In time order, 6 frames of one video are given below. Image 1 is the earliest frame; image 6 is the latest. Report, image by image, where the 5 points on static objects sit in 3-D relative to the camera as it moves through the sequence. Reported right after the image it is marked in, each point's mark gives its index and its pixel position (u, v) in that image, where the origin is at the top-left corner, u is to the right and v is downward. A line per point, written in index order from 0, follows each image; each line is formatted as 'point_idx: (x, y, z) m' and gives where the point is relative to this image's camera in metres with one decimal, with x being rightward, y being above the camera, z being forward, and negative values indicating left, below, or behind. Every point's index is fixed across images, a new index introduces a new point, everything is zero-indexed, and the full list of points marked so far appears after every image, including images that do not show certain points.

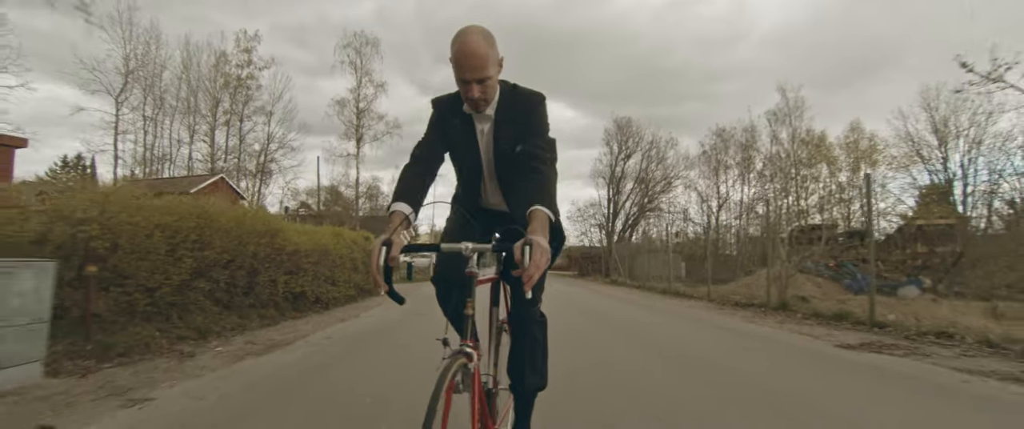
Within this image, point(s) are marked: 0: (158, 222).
0: (-3.6, 0.0, +6.1) m
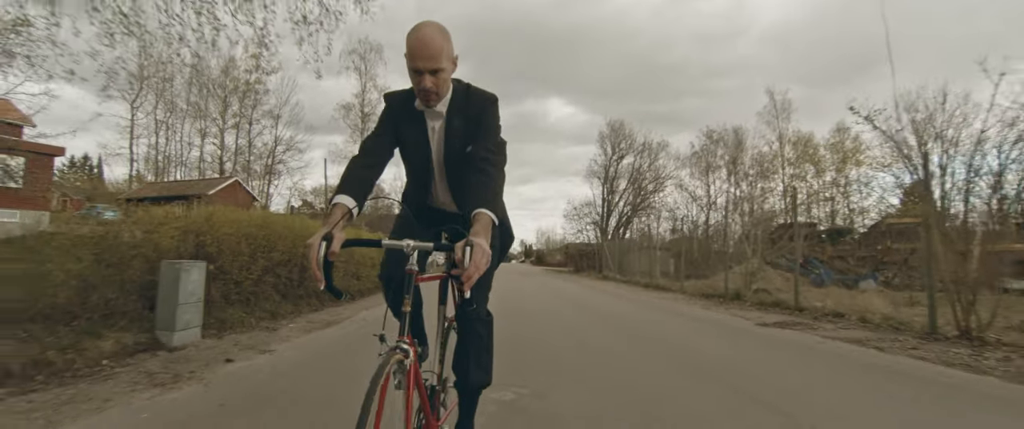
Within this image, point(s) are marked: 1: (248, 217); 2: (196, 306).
0: (-3.7, -0.2, +8.4) m
1: (-3.8, 0.0, +8.9) m
2: (-3.3, -0.9, +6.2) m
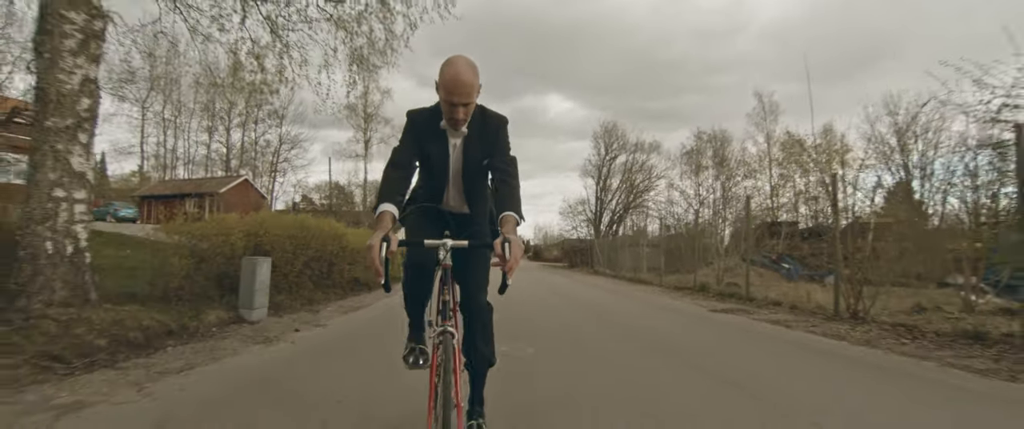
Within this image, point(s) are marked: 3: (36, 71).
0: (-3.9, -0.3, +10.5) m
1: (-4.0, 0.0, +11.0) m
2: (-3.4, -1.1, +8.3) m
3: (-4.3, +1.3, +5.6) m
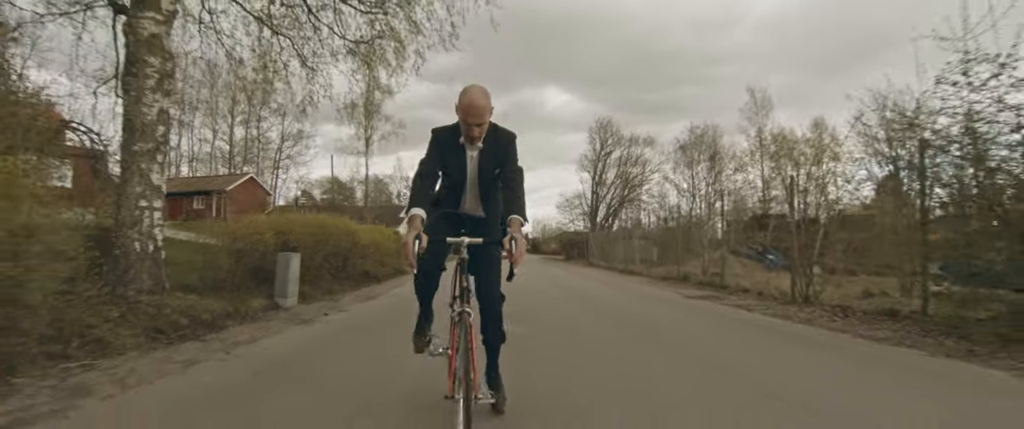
0: (-3.9, -0.3, +11.9) m
1: (-4.0, 0.0, +12.3) m
2: (-3.5, -1.1, +9.7) m
3: (-4.4, +1.2, +6.9) m
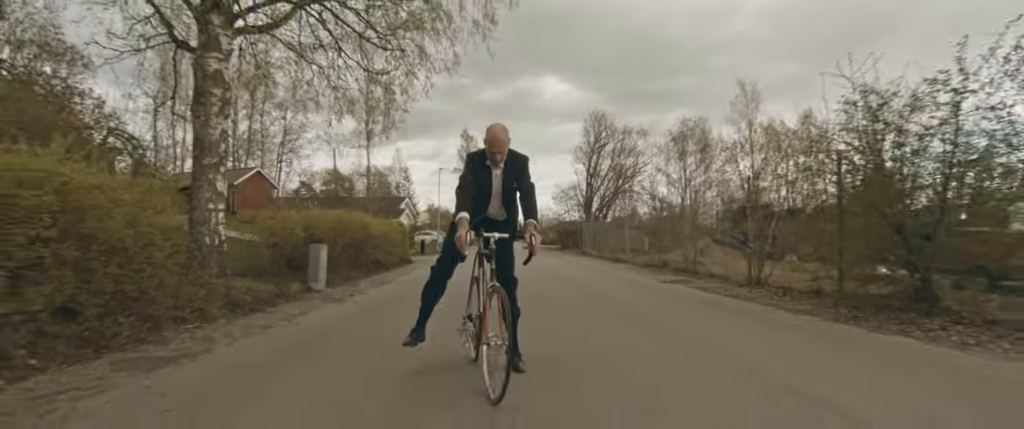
0: (-4.0, -0.2, +13.6) m
1: (-4.1, 0.0, +14.1) m
2: (-3.6, -1.0, +11.4) m
3: (-4.5, +1.2, +8.7) m
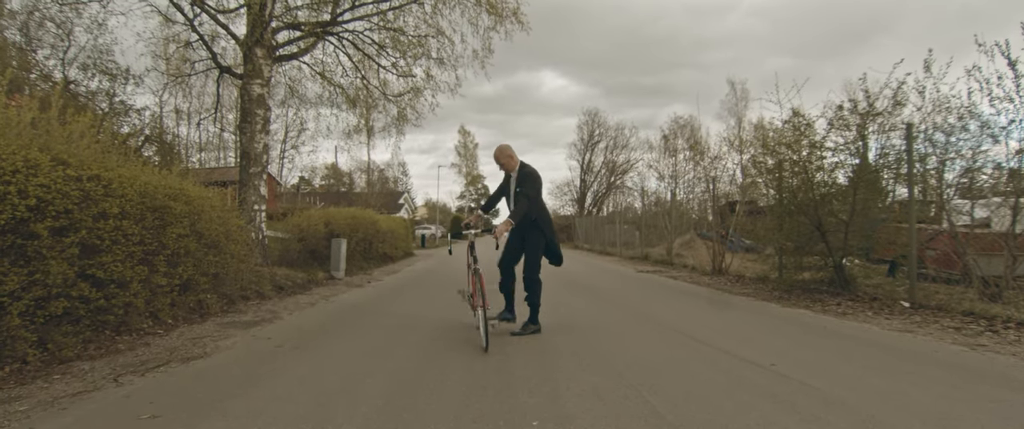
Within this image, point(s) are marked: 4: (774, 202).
0: (-4.2, -0.2, +15.4) m
1: (-4.3, +0.1, +15.9) m
2: (-3.7, -1.0, +13.2) m
3: (-4.6, +1.2, +10.4) m
4: (+4.7, +0.2, +10.9) m
